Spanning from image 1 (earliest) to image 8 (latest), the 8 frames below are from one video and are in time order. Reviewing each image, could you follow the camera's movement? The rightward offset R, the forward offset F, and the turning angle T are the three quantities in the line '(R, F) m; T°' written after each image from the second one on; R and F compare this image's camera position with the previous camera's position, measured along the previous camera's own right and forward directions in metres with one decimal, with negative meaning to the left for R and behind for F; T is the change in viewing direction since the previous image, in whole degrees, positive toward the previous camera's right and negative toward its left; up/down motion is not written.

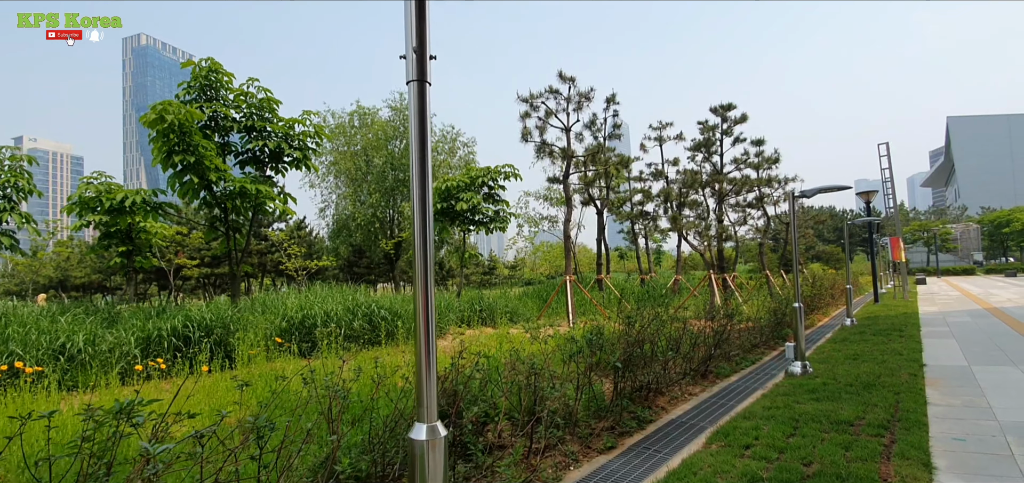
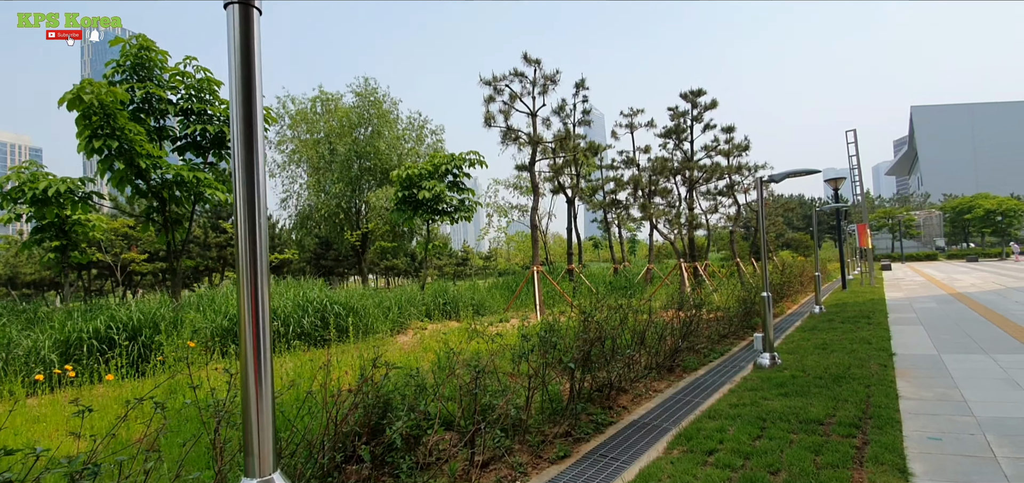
(+0.2, +0.3) m; +2°
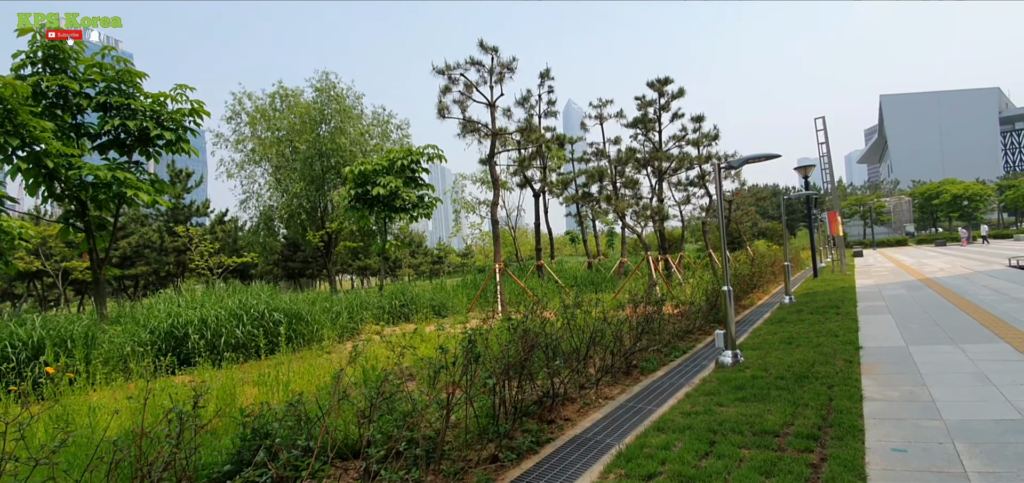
(+0.3, +0.4) m; +2°
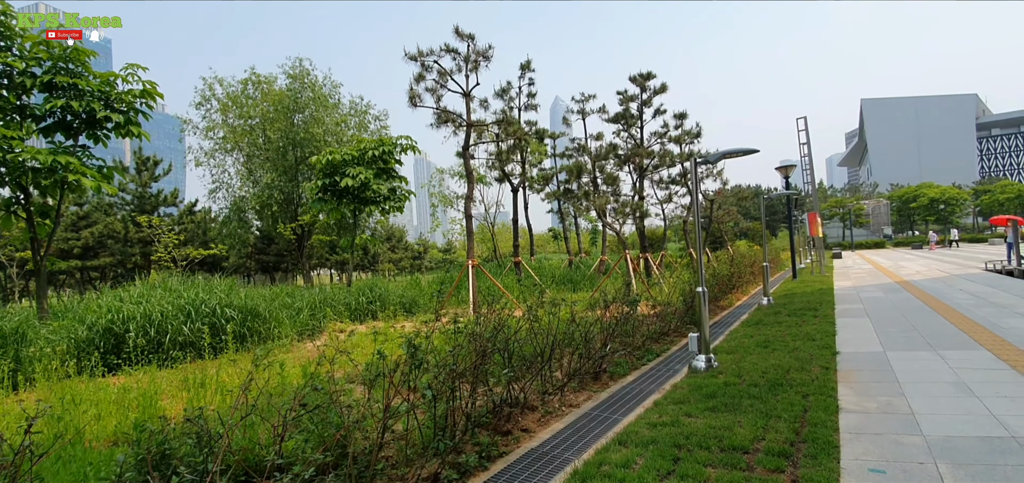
(+0.2, +0.3) m; +2°
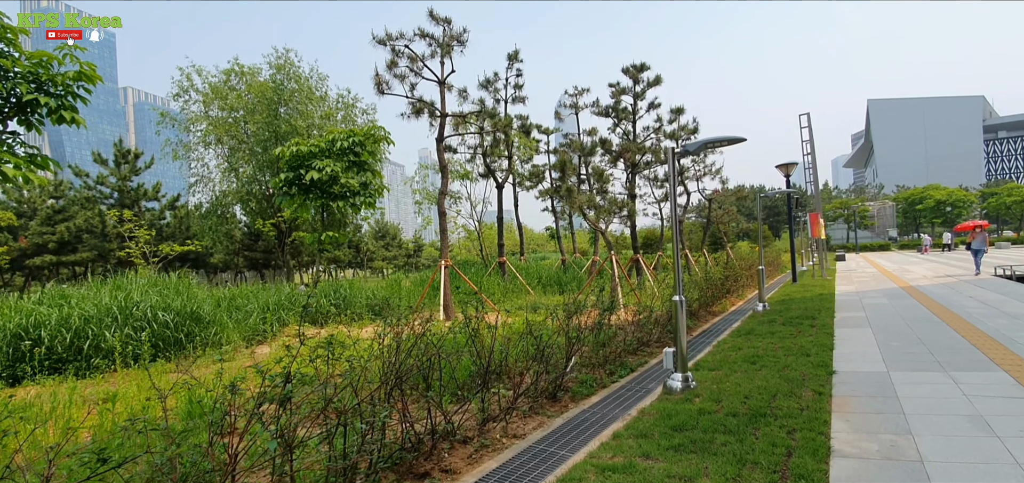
(+0.4, +0.5) m; 0°
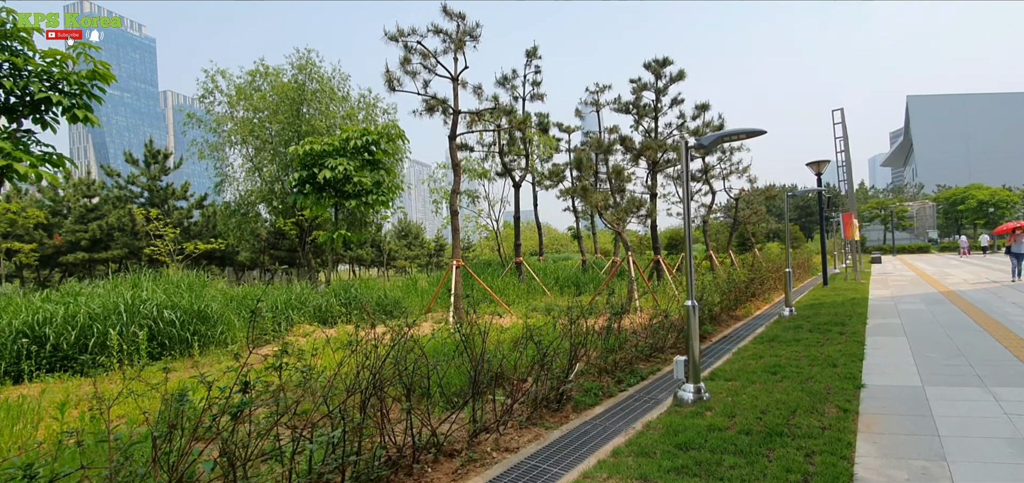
(+0.2, +0.2) m; -3°
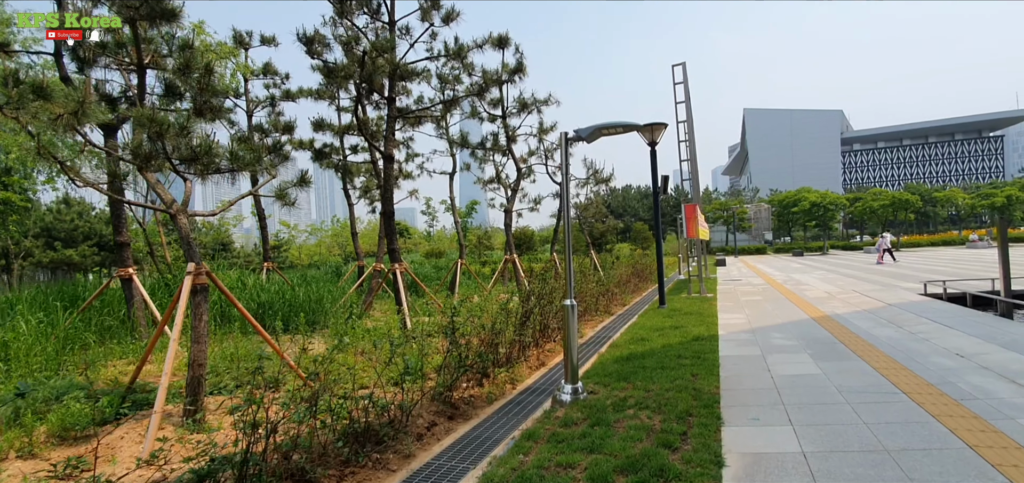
(0.0, +0.2) m; +13°
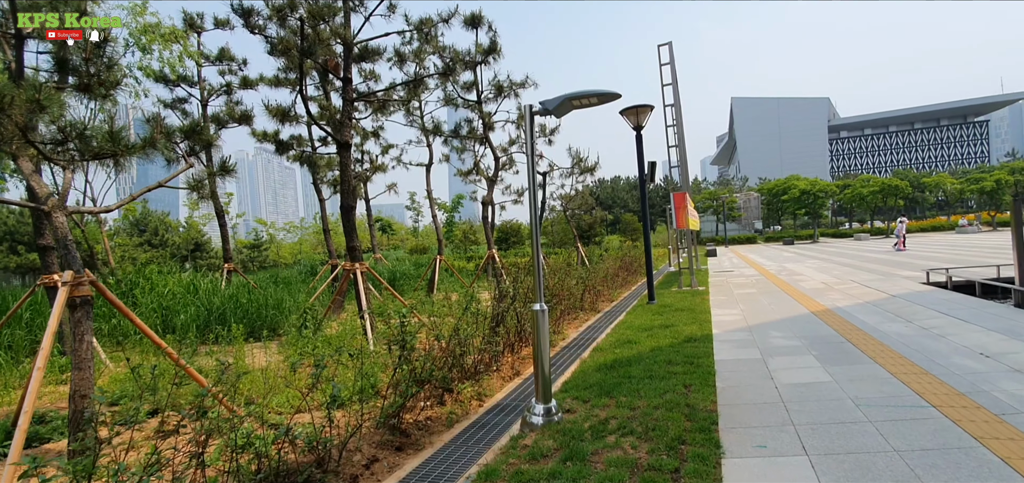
(+0.2, +0.6) m; +1°
